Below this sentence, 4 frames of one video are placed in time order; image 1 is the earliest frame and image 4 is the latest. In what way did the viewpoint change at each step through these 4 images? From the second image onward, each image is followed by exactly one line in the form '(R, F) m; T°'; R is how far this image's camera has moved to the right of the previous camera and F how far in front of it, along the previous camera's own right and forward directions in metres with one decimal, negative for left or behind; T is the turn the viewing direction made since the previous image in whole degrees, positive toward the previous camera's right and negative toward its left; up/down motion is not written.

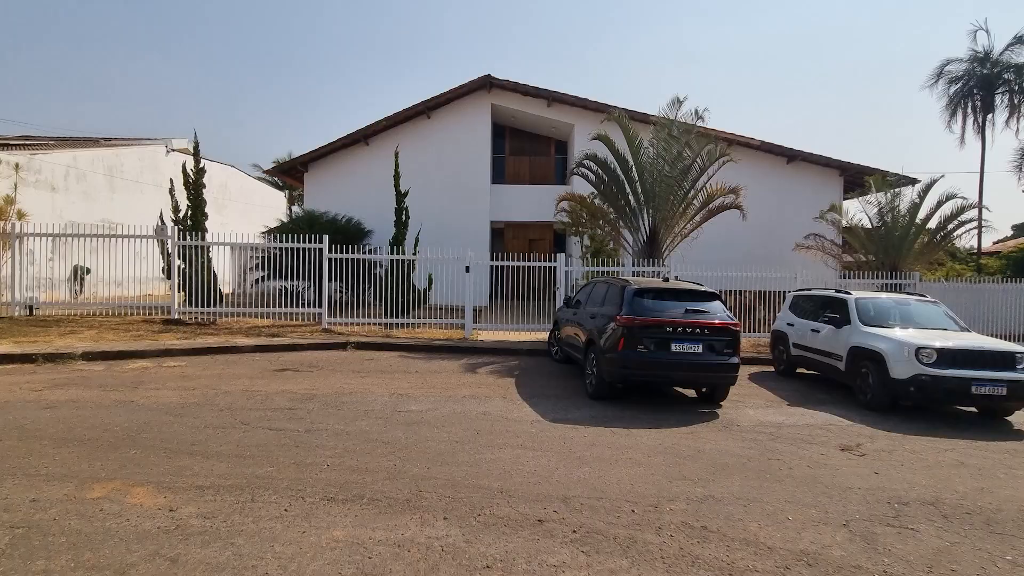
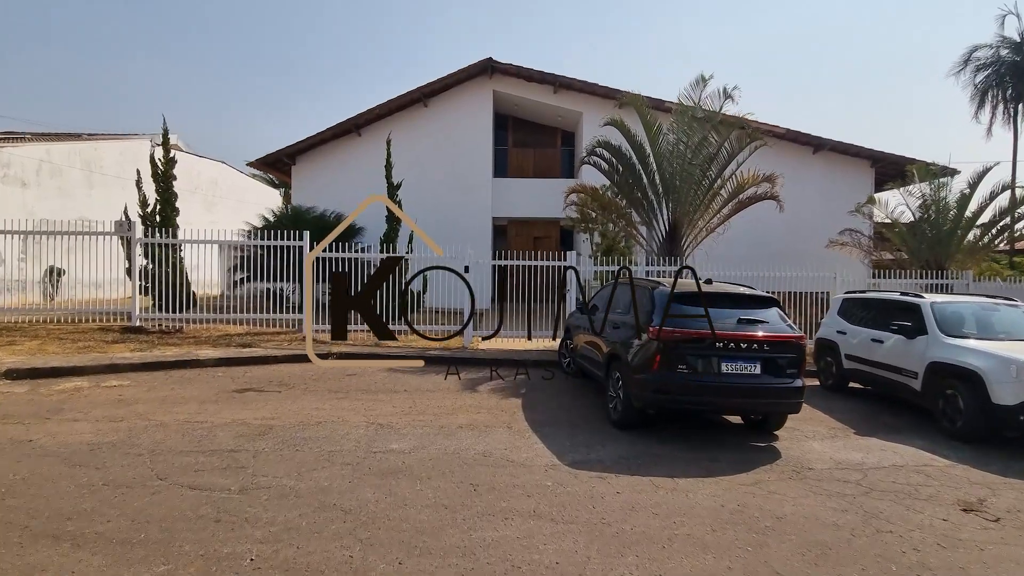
(0.0, +1.4) m; 0°
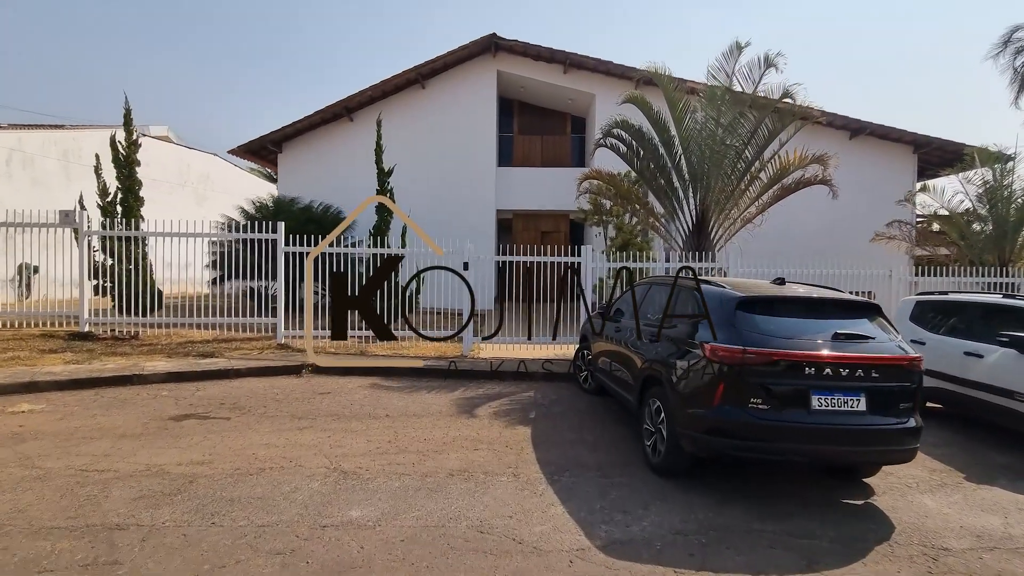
(0.0, +1.4) m; -1°
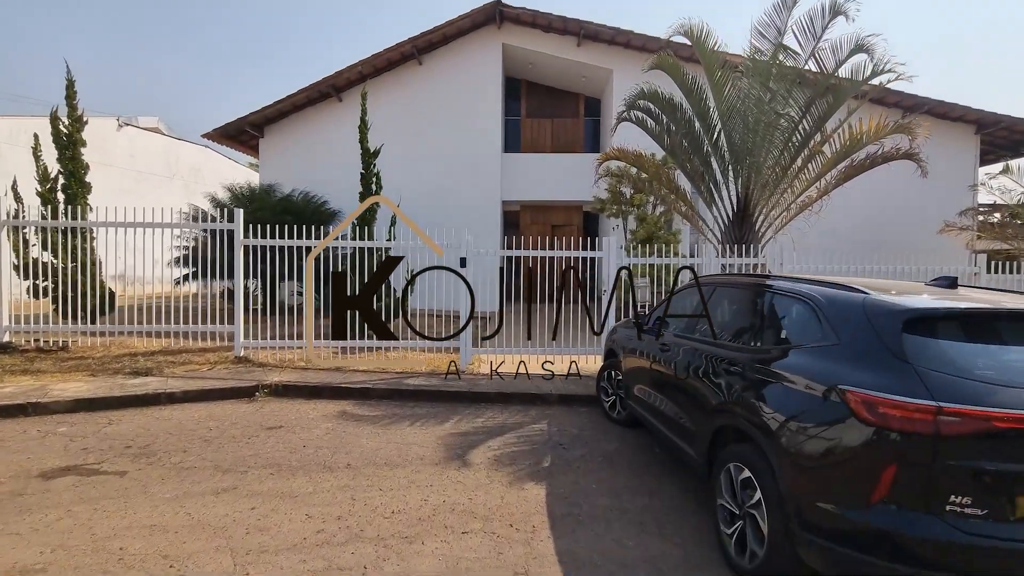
(0.0, +1.6) m; -1°
